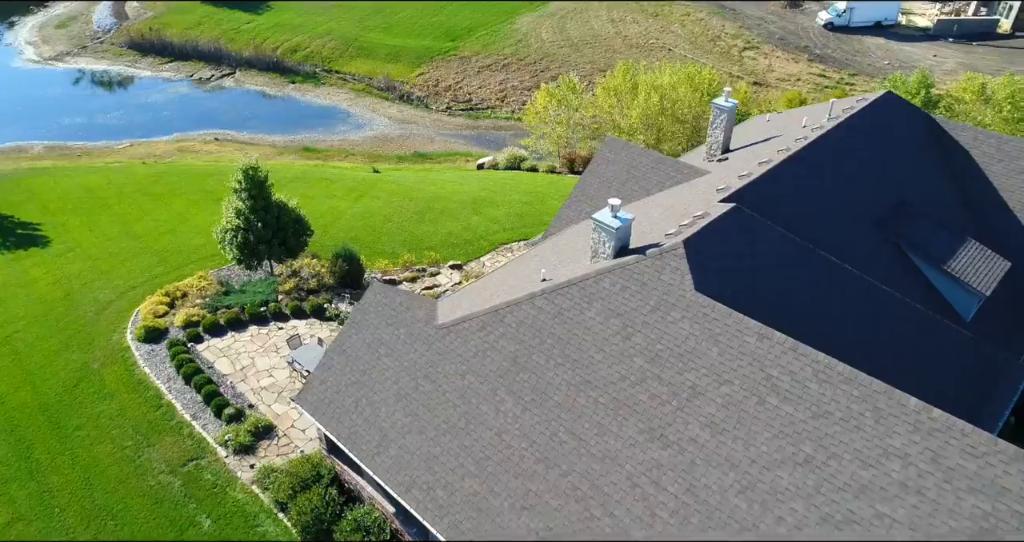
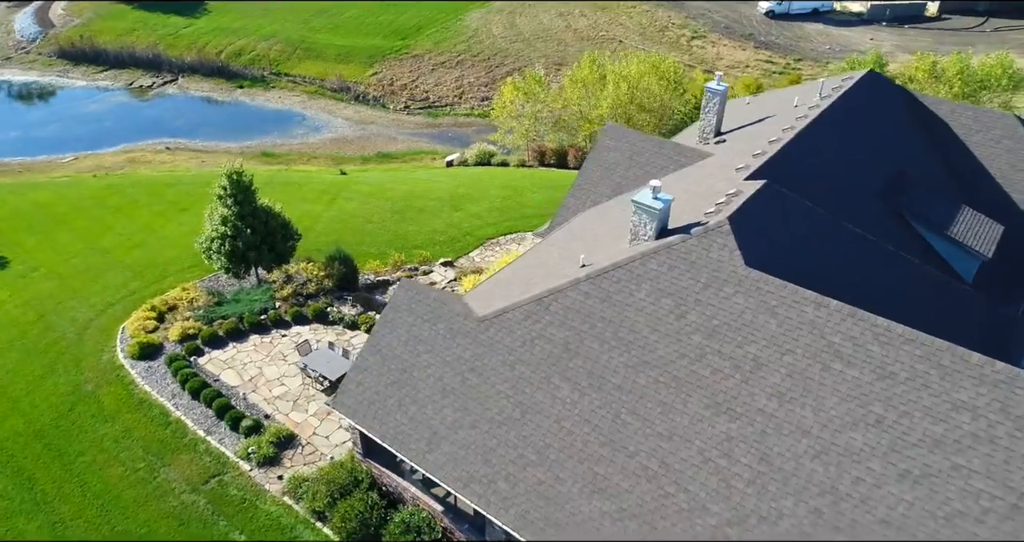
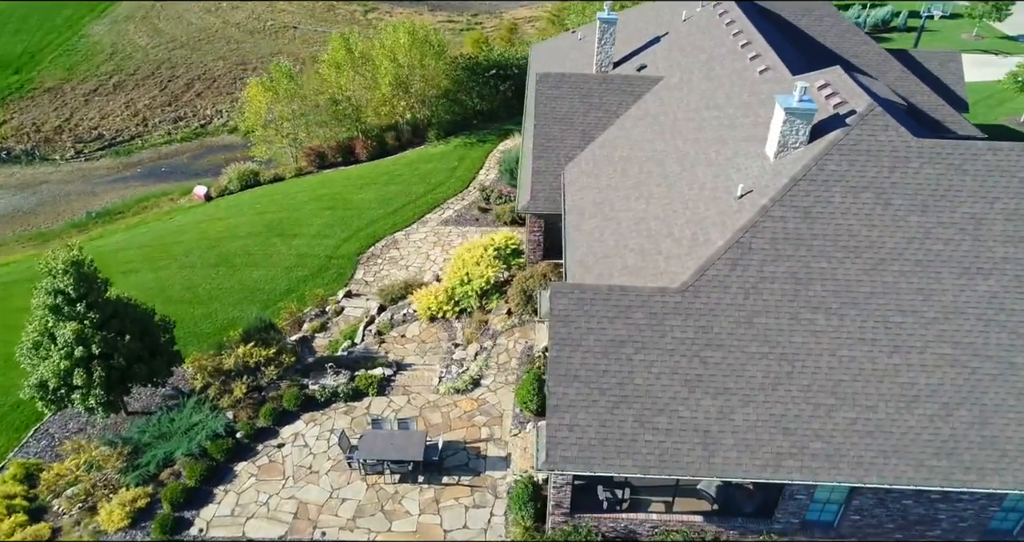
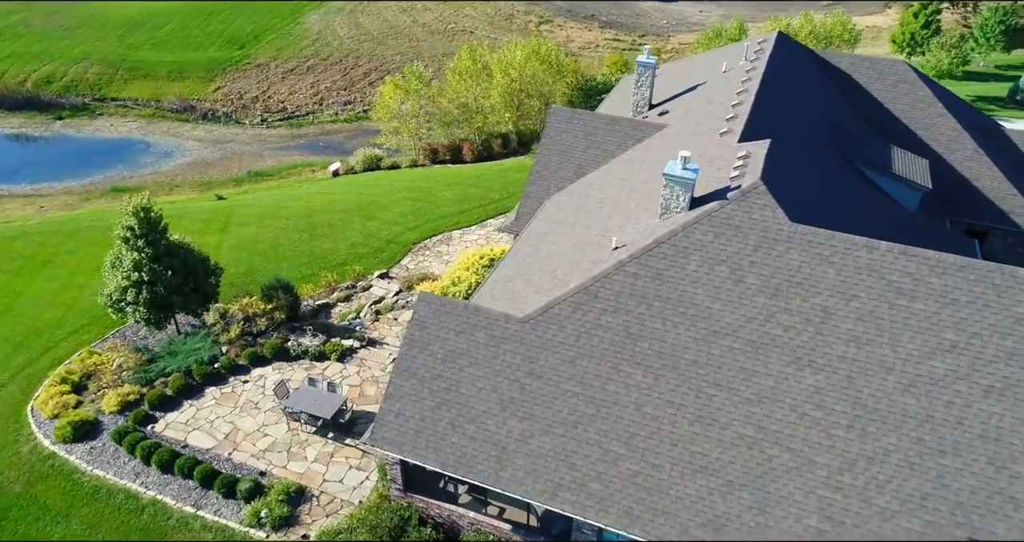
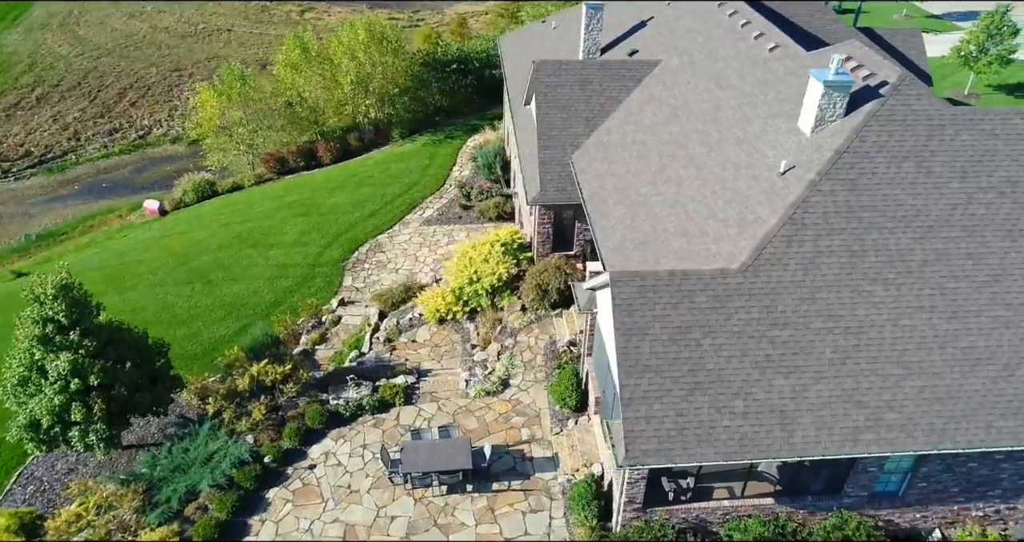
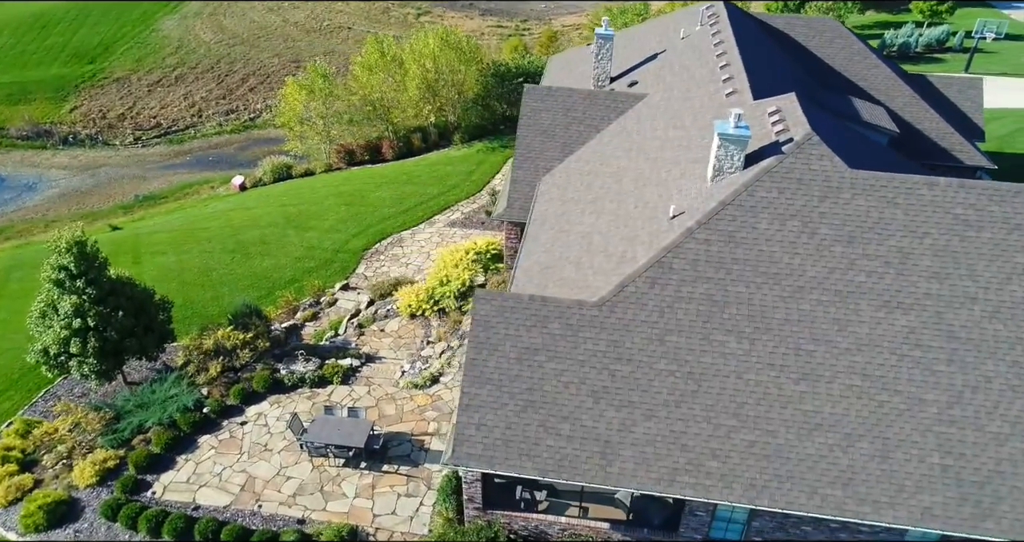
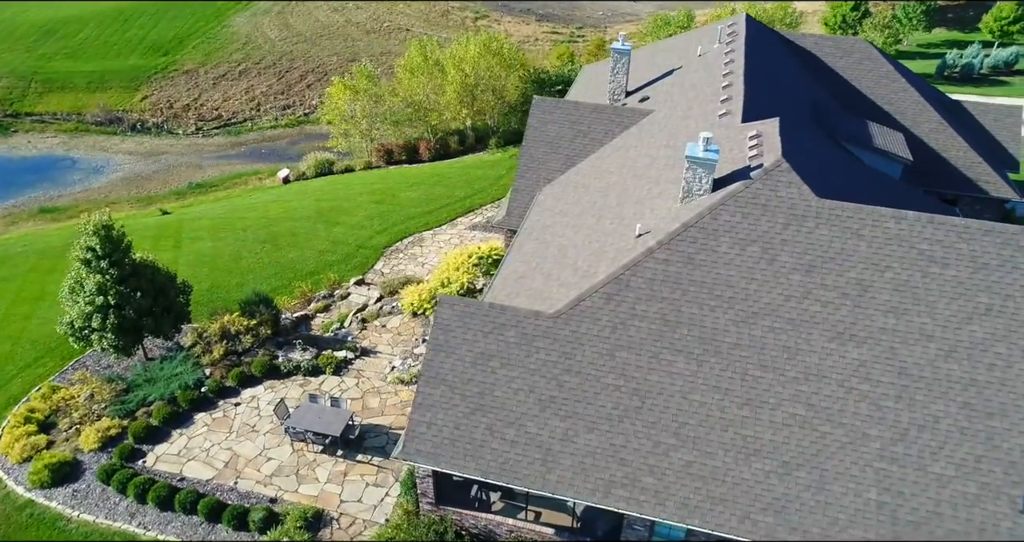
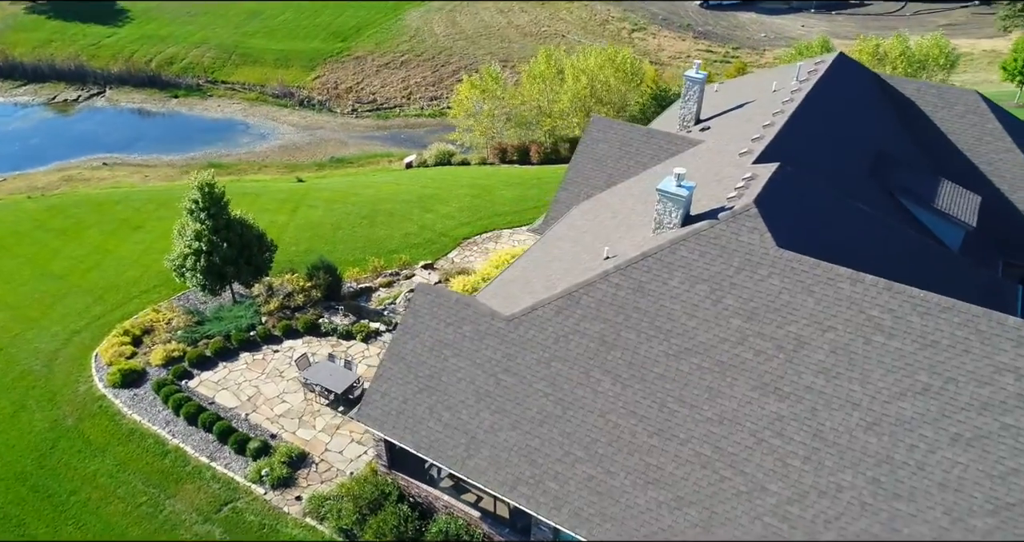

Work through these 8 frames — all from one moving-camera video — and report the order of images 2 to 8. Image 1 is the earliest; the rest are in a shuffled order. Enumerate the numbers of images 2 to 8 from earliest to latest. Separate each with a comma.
2, 8, 4, 7, 6, 3, 5
